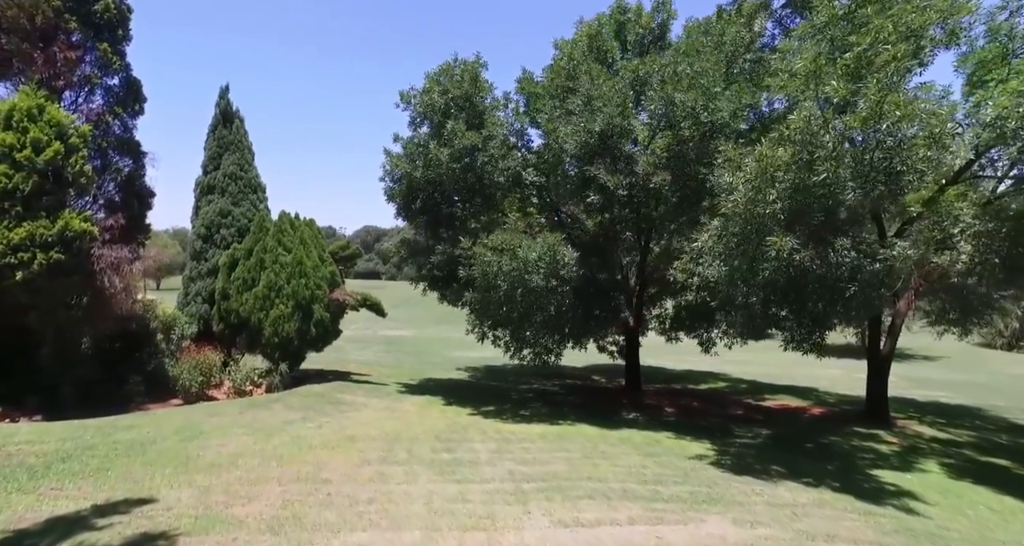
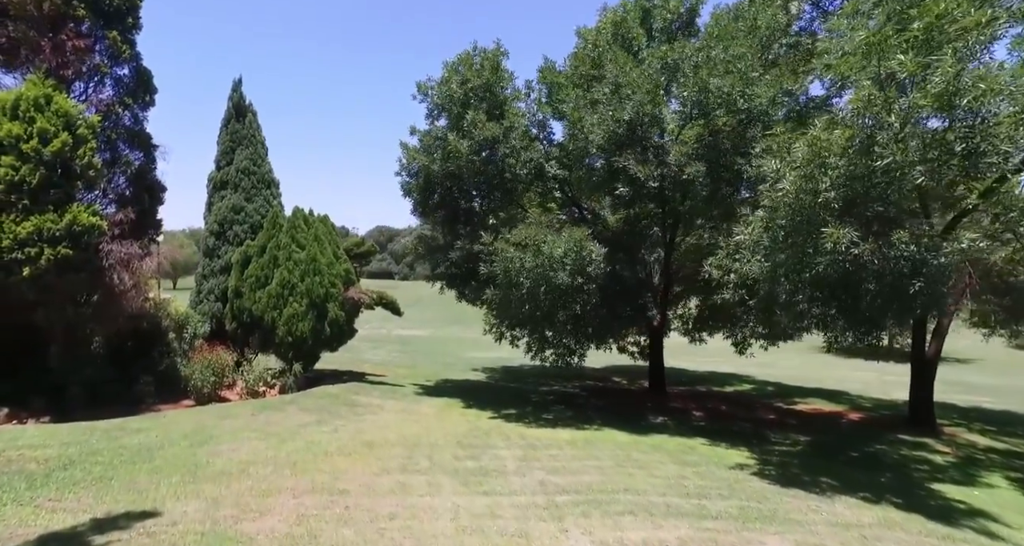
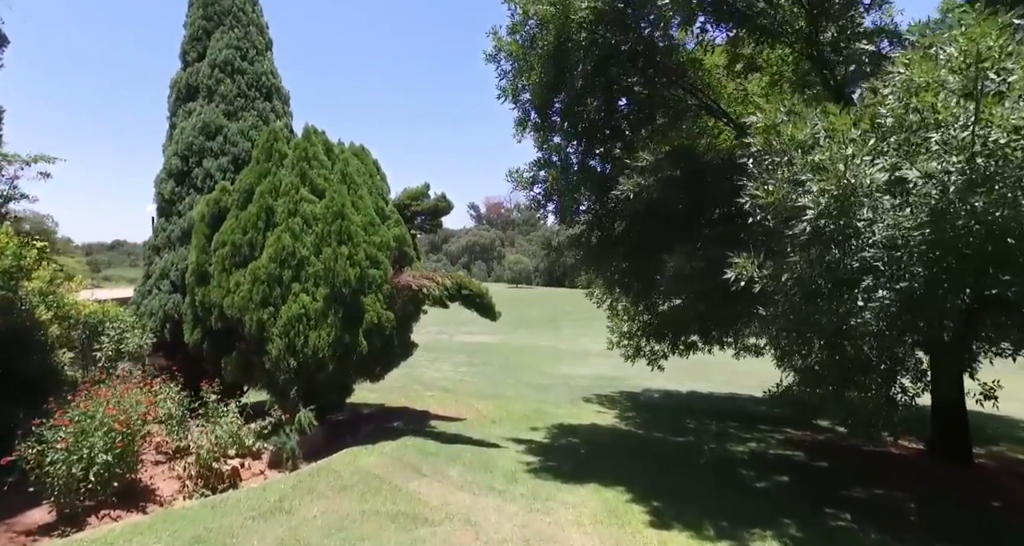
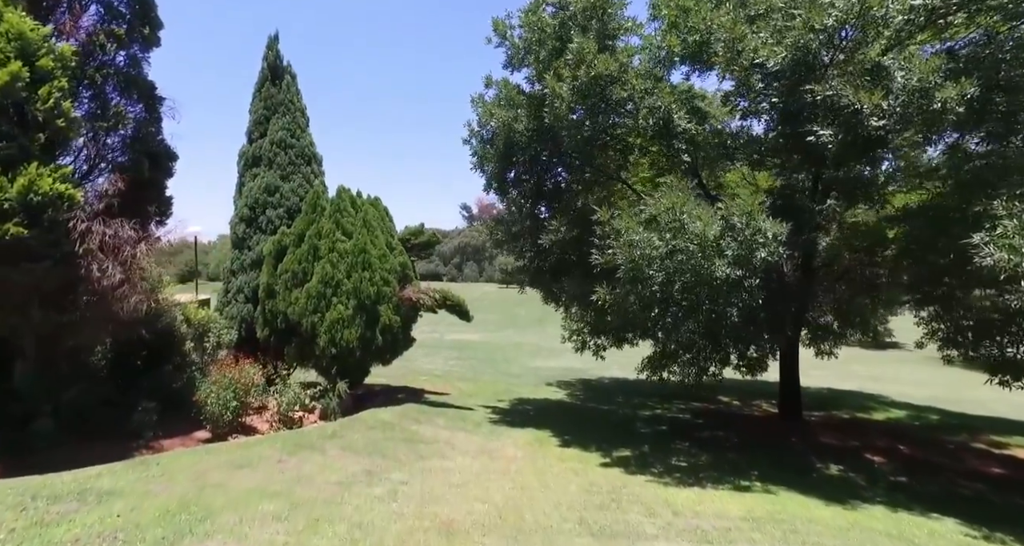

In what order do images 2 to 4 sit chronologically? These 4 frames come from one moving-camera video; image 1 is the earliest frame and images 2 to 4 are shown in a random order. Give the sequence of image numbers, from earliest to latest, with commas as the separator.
2, 4, 3
